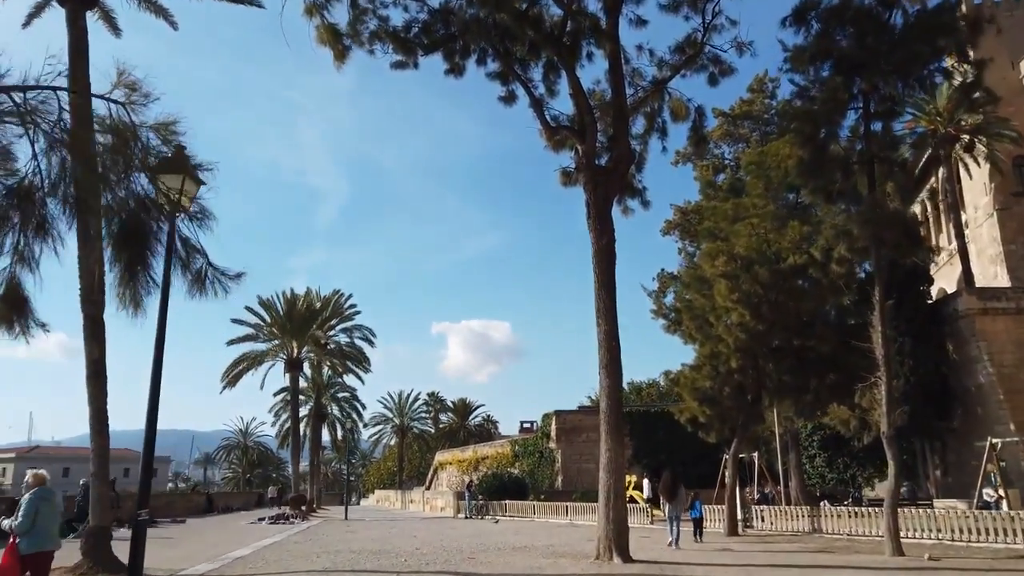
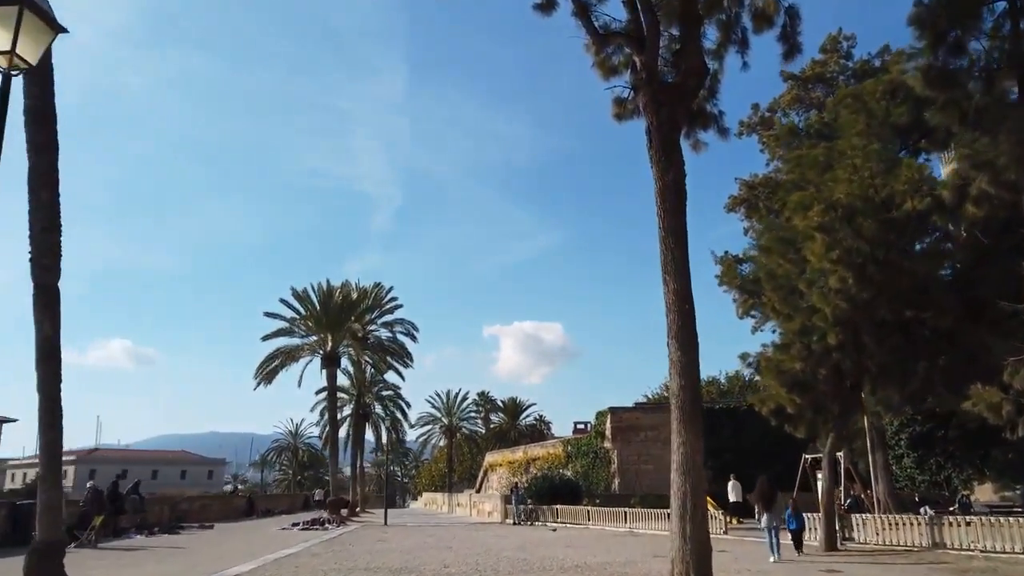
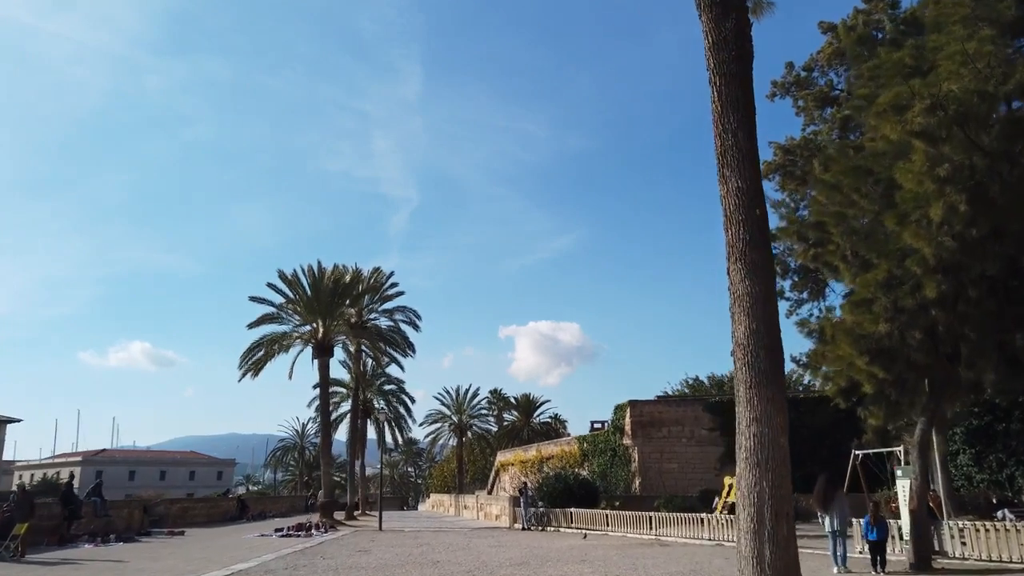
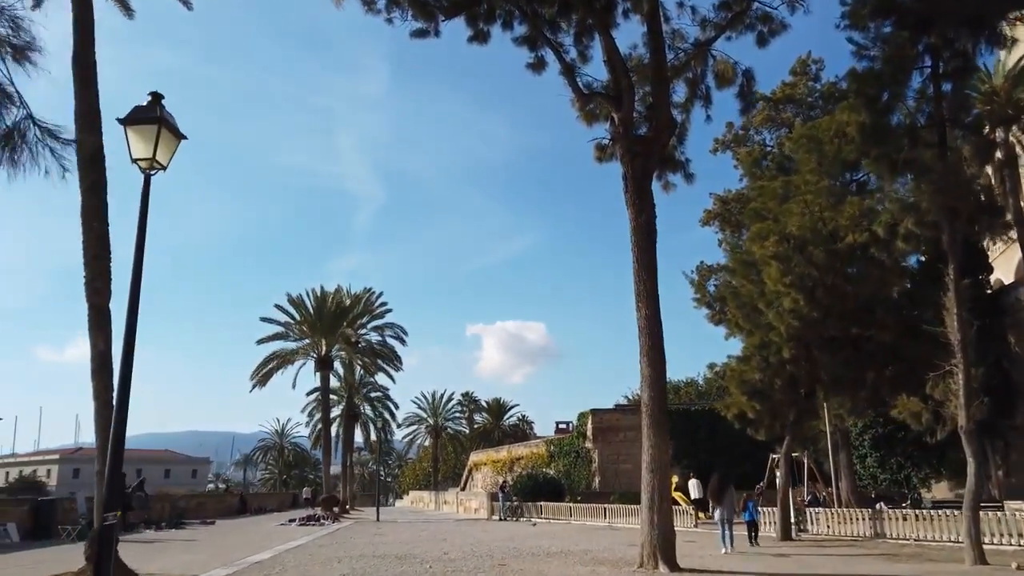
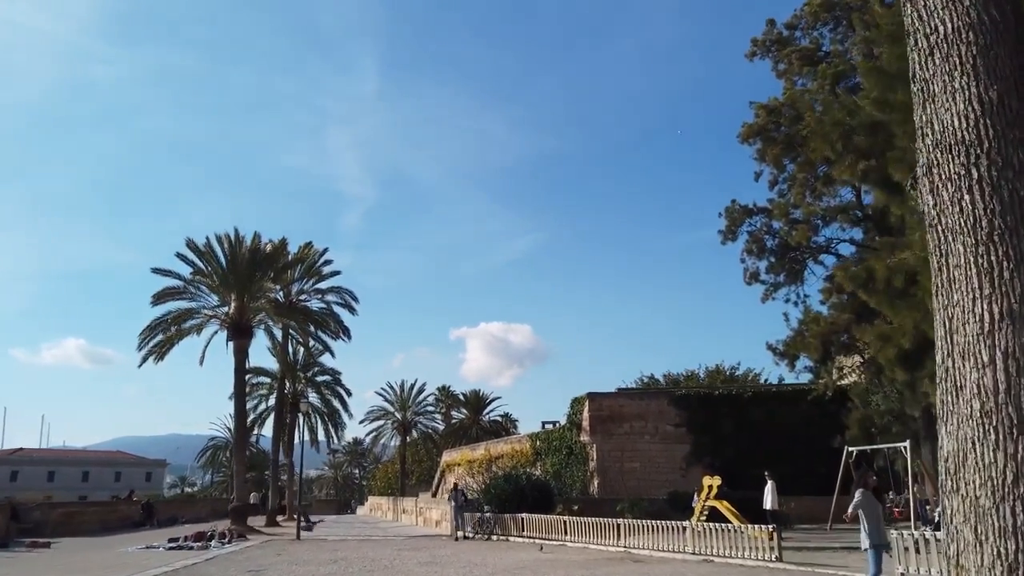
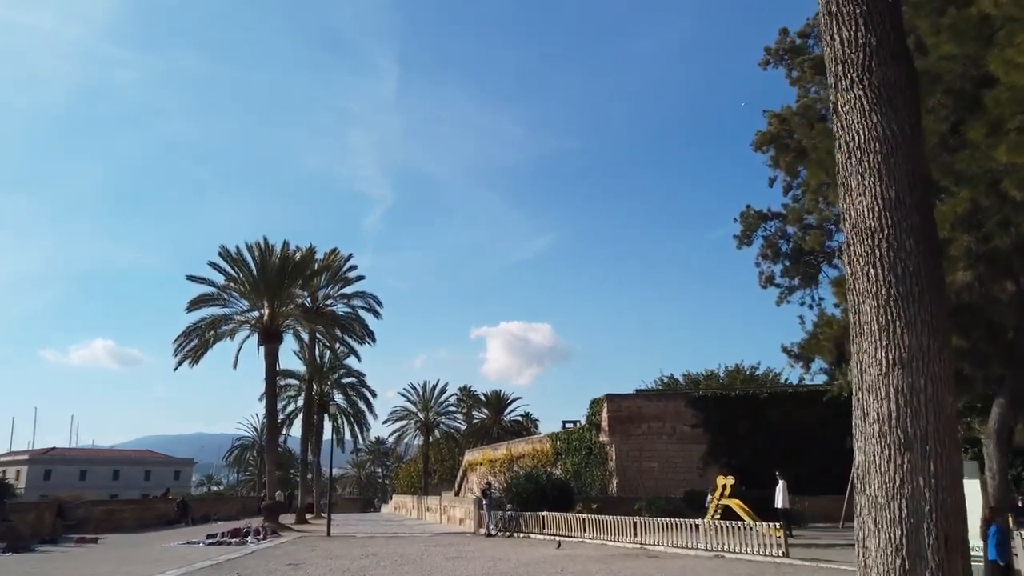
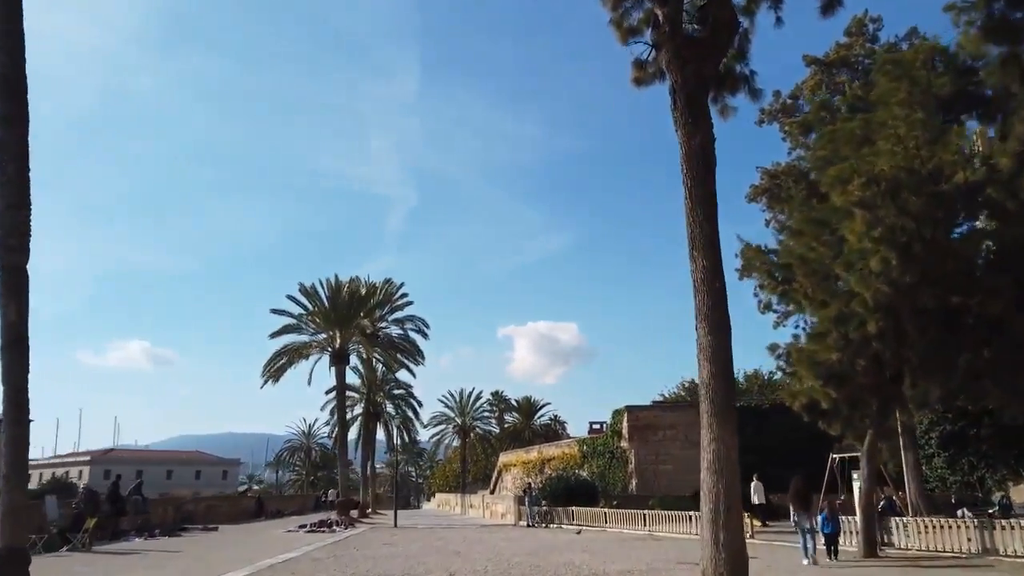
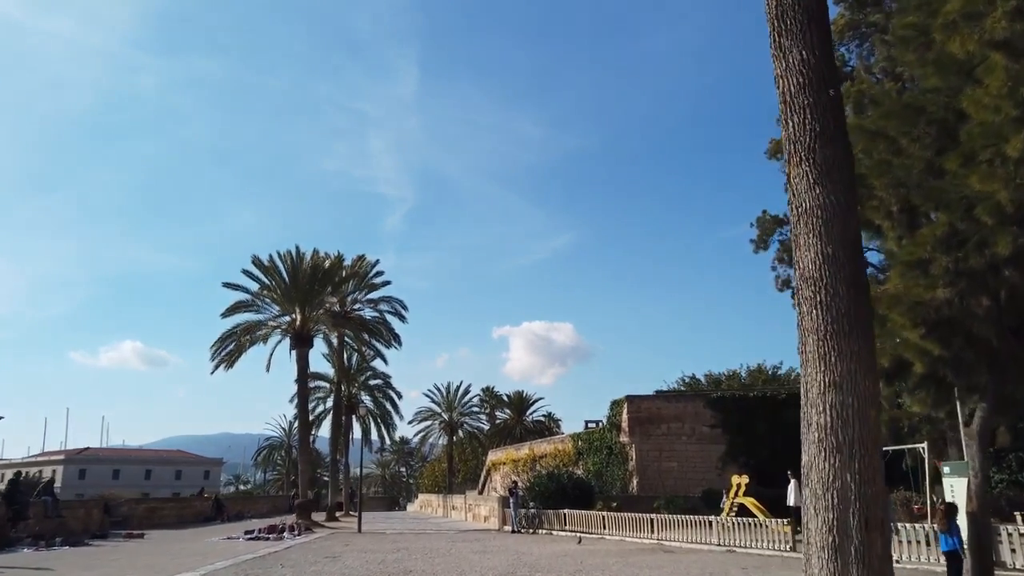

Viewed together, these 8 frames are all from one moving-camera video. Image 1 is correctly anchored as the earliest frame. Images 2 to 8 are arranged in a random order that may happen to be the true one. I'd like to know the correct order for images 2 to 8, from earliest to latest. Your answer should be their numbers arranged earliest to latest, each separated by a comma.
4, 2, 7, 3, 8, 6, 5
